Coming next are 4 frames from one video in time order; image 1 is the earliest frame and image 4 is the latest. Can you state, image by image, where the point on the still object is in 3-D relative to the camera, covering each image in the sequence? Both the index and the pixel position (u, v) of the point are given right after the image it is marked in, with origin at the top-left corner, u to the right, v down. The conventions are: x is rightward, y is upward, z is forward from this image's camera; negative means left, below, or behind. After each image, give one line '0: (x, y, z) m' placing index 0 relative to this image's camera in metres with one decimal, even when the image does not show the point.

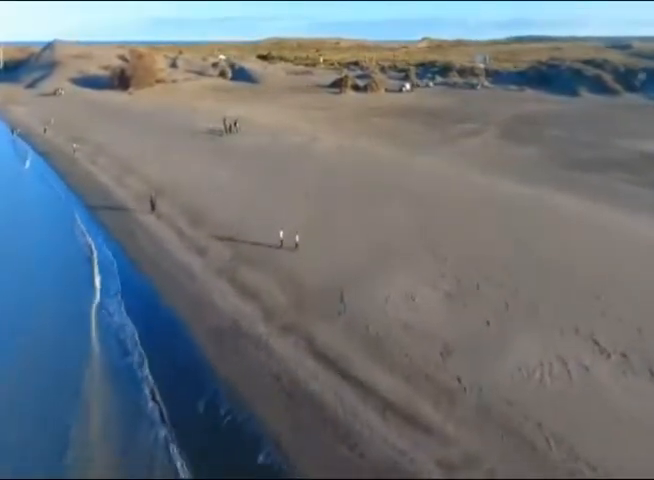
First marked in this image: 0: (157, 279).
0: (-9.0, -2.0, +19.3) m
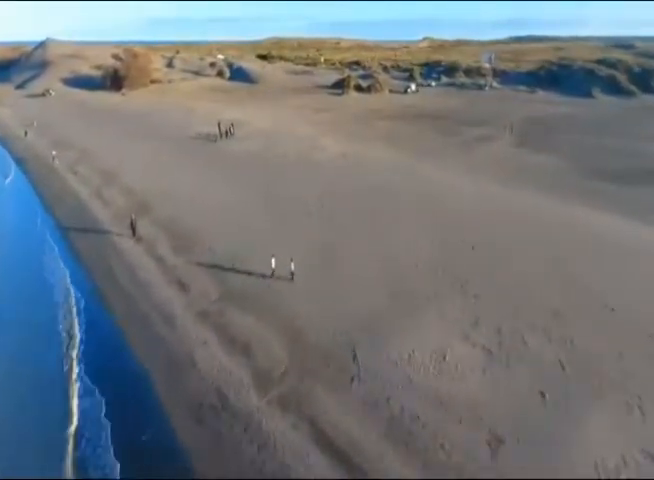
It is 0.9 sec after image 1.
0: (-8.7, -3.4, +16.1) m
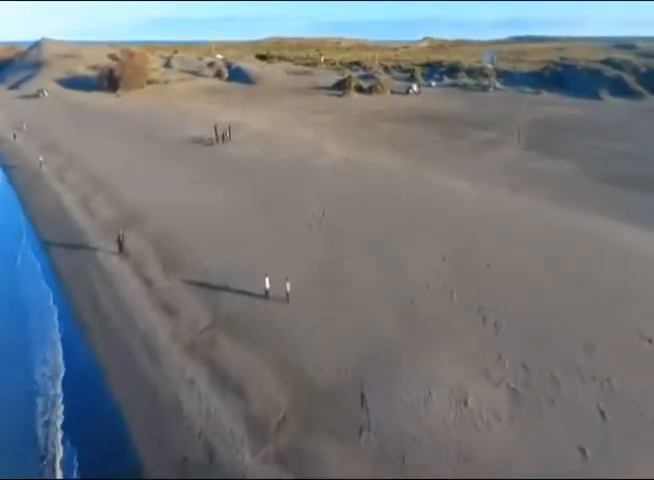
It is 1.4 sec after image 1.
0: (-8.6, -4.3, +14.5) m
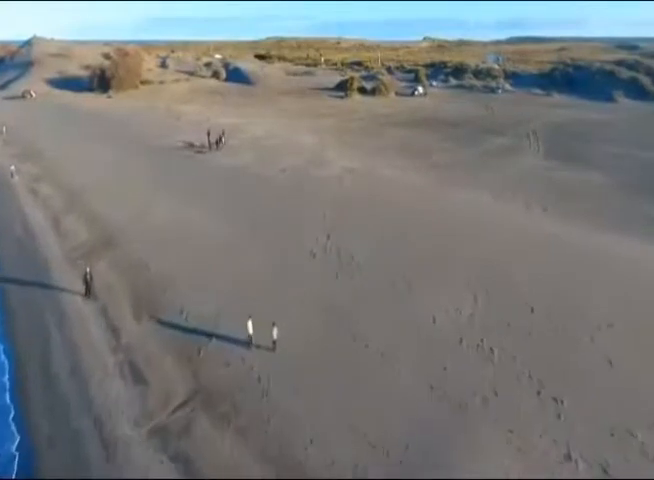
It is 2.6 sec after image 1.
0: (-8.3, -5.7, +11.5) m
